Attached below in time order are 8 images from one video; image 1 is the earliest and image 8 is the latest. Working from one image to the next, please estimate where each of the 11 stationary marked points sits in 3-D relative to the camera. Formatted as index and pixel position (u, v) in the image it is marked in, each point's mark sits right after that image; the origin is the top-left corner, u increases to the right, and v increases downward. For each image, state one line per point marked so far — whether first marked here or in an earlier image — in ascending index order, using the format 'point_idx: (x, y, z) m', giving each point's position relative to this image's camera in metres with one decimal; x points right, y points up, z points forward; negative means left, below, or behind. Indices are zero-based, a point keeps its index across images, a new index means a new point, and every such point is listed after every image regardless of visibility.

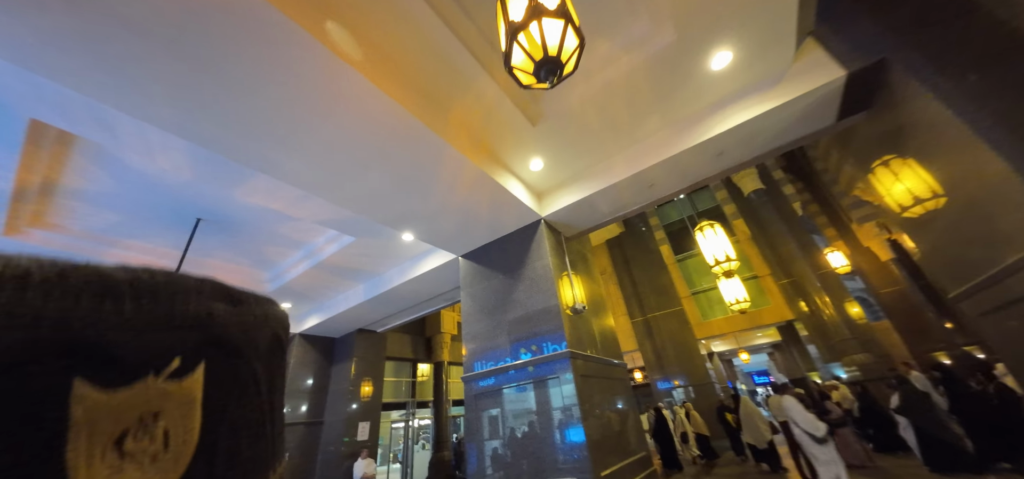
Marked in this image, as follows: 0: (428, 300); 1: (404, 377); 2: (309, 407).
0: (-1.5, -1.1, +5.9) m
1: (-3.0, -3.9, +9.6) m
2: (-3.9, -3.3, +6.7) m
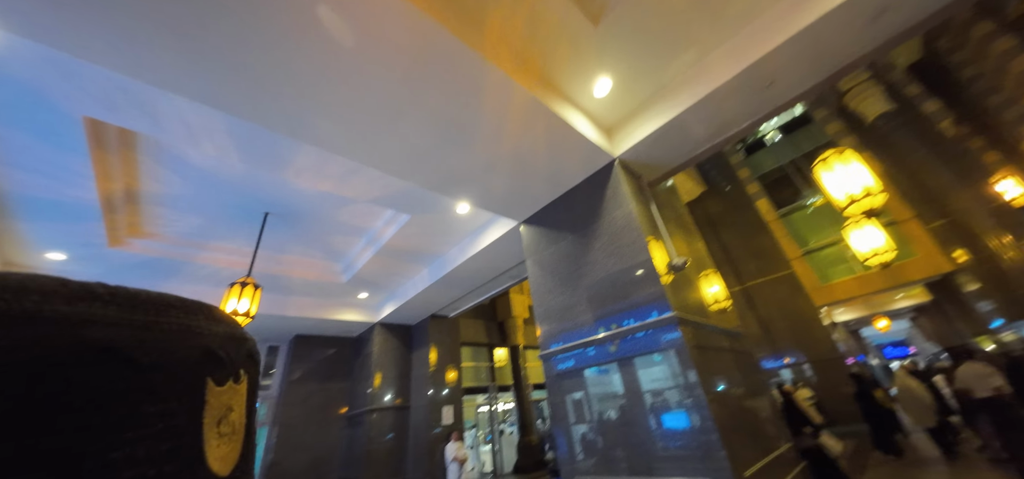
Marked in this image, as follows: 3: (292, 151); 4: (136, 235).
0: (-0.3, -0.6, +5.5) m
1: (-0.8, -3.5, +9.5) m
2: (-2.3, -3.1, +6.8) m
3: (-2.0, +0.8, +3.1) m
4: (-4.7, 0.0, +4.3) m
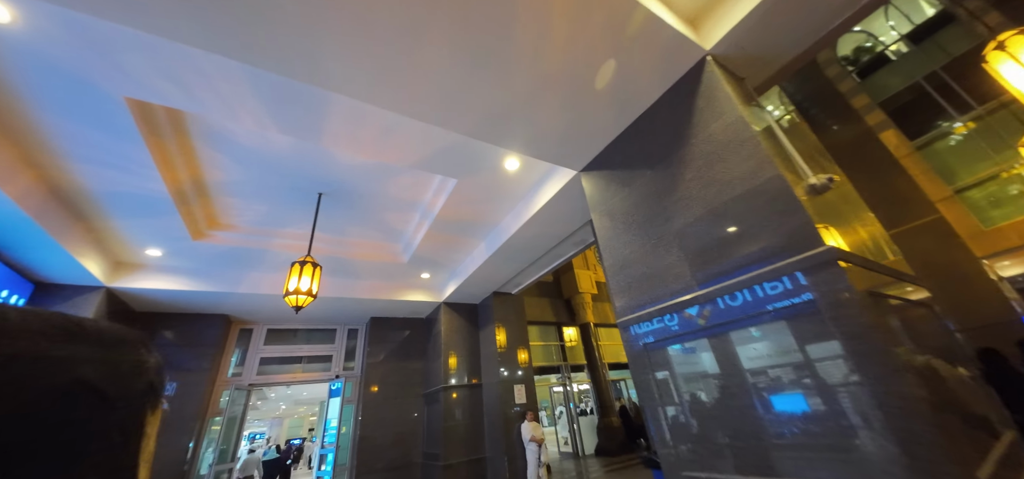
0: (+0.7, -0.1, +5.0) m
1: (+1.1, -2.7, +9.1) m
2: (-0.9, -2.6, +6.7) m
3: (-1.6, +1.1, +2.9) m
4: (-4.0, +0.1, +4.6) m
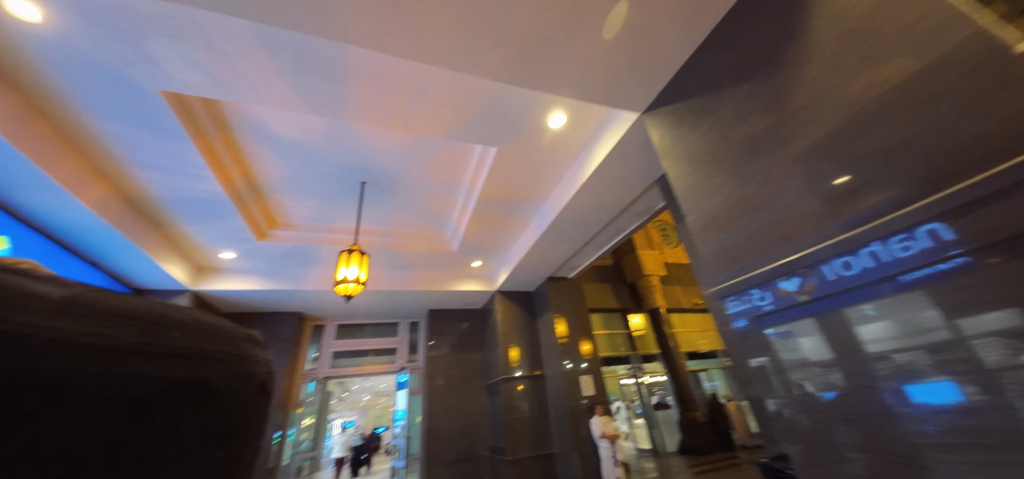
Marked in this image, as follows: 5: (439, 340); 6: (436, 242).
0: (+1.4, +0.3, +4.4) m
1: (+2.6, -2.2, +8.4) m
2: (+0.3, -2.3, +6.3) m
3: (-1.3, +1.2, +2.6) m
4: (-3.3, +0.2, +4.7) m
5: (-1.6, -2.2, +7.2) m
6: (-1.2, 0.0, +5.5) m
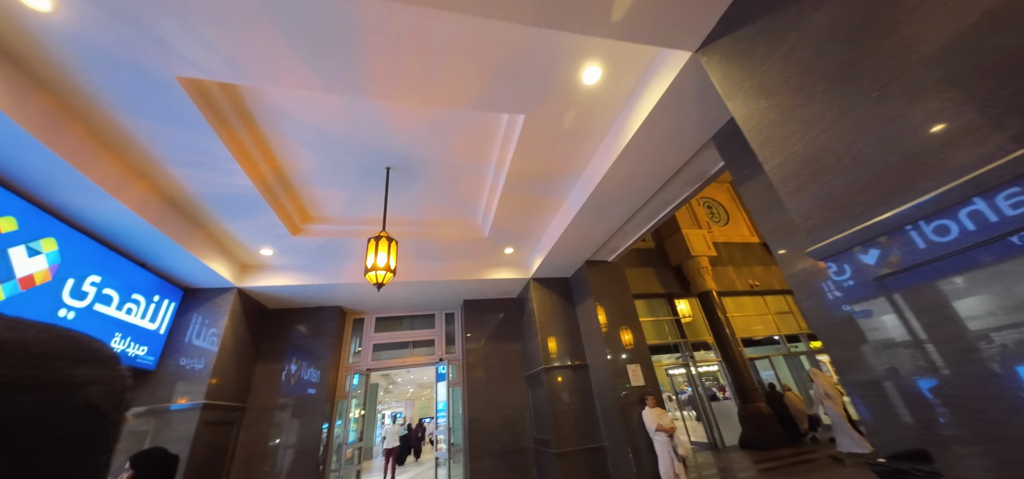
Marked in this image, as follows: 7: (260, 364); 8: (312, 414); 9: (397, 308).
0: (+1.7, +0.6, +3.9) m
1: (+3.5, -1.8, +7.8) m
2: (+1.0, -2.0, +6.0) m
3: (-1.1, +1.4, +2.4) m
4: (-2.8, +0.3, +4.7) m
5: (-0.7, -1.9, +7.1) m
6: (-0.7, +0.2, +5.3) m
7: (-4.5, -2.2, +6.1) m
8: (-3.4, -3.0, +5.9) m
9: (-2.5, -1.5, +7.4) m
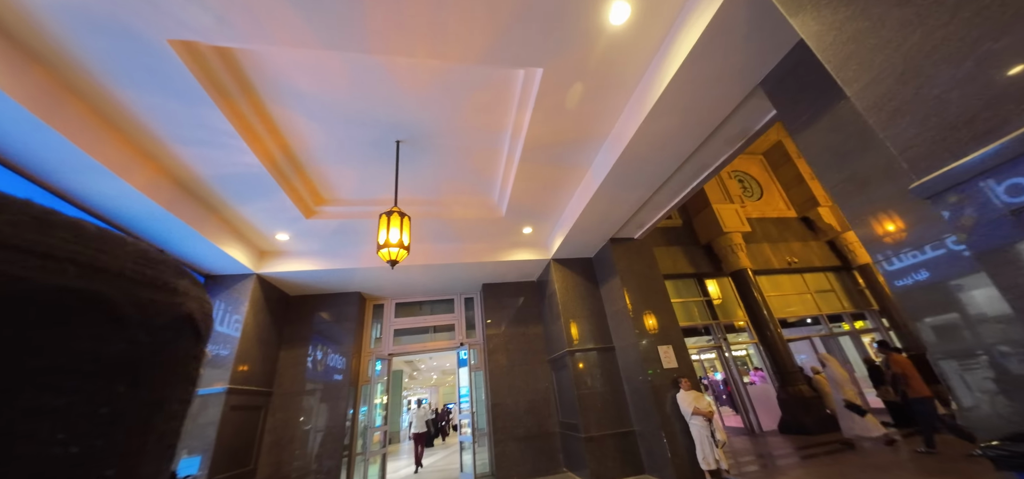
0: (+1.9, +0.9, +3.5) m
1: (+4.0, -1.2, +7.4) m
2: (+1.4, -1.6, +5.8) m
3: (-1.0, +1.6, +2.2) m
4: (-2.6, +0.5, +4.6) m
5: (-0.3, -1.6, +6.9) m
6: (-0.4, +0.5, +5.0) m
7: (-4.1, -2.0, +6.1) m
8: (-3.0, -2.8, +5.9) m
9: (-2.1, -1.2, +7.3) m
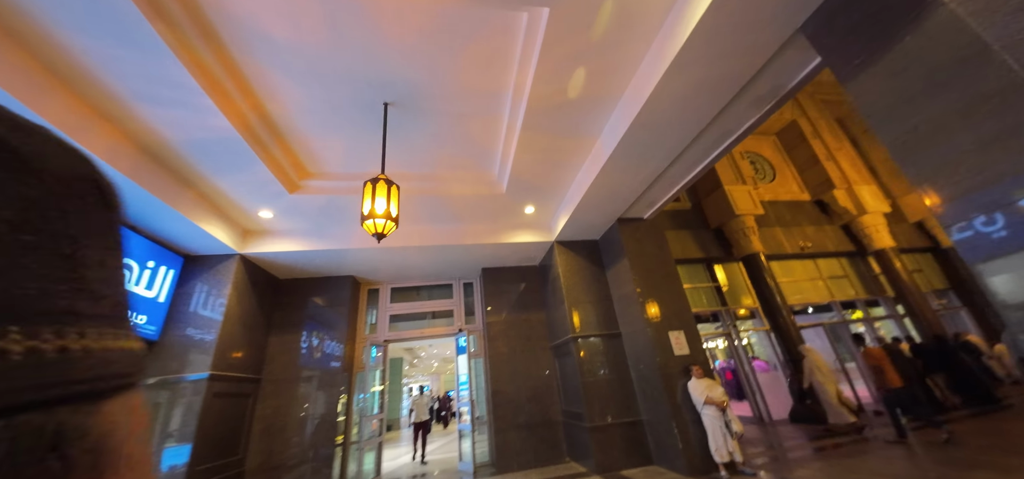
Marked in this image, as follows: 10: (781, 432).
0: (+2.0, +1.2, +3.1) m
1: (+4.0, -0.9, +7.1) m
2: (+1.4, -1.3, +5.5) m
3: (-1.0, +1.8, +1.8) m
4: (-2.5, +0.8, +4.2) m
5: (-0.3, -1.2, +6.6) m
6: (-0.4, +0.8, +4.7) m
7: (-4.1, -1.7, +5.8) m
8: (-3.0, -2.4, +5.6) m
9: (-2.1, -0.8, +7.0) m
10: (+4.7, -3.4, +5.9) m
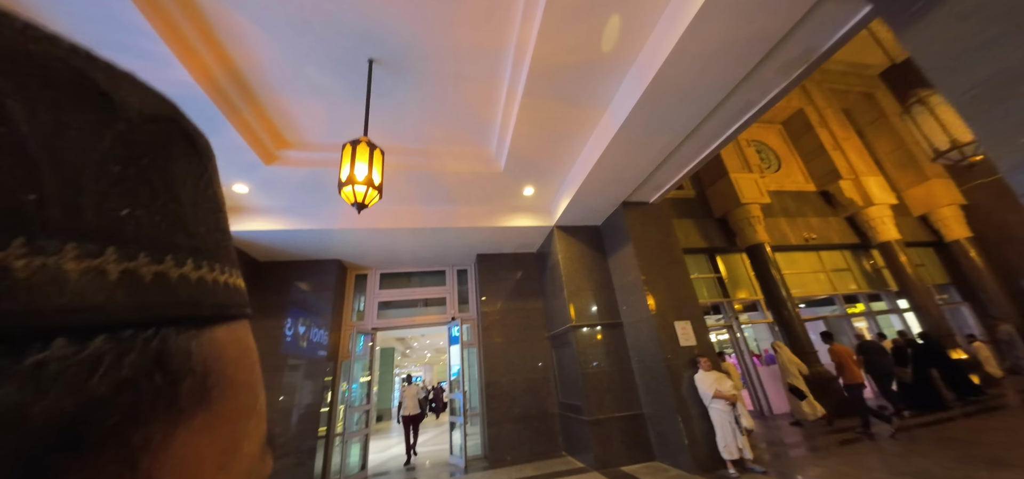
0: (+2.0, +1.4, +2.8) m
1: (+3.9, -0.7, +6.8) m
2: (+1.4, -1.1, +5.2) m
3: (-1.0, +2.0, +1.4) m
4: (-2.5, +1.0, +3.8) m
5: (-0.4, -0.9, +6.3) m
6: (-0.4, +1.0, +4.3) m
7: (-4.2, -1.3, +5.5) m
8: (-3.1, -2.1, +5.3) m
9: (-2.1, -0.5, +6.7) m
10: (+4.6, -3.2, +5.8) m
